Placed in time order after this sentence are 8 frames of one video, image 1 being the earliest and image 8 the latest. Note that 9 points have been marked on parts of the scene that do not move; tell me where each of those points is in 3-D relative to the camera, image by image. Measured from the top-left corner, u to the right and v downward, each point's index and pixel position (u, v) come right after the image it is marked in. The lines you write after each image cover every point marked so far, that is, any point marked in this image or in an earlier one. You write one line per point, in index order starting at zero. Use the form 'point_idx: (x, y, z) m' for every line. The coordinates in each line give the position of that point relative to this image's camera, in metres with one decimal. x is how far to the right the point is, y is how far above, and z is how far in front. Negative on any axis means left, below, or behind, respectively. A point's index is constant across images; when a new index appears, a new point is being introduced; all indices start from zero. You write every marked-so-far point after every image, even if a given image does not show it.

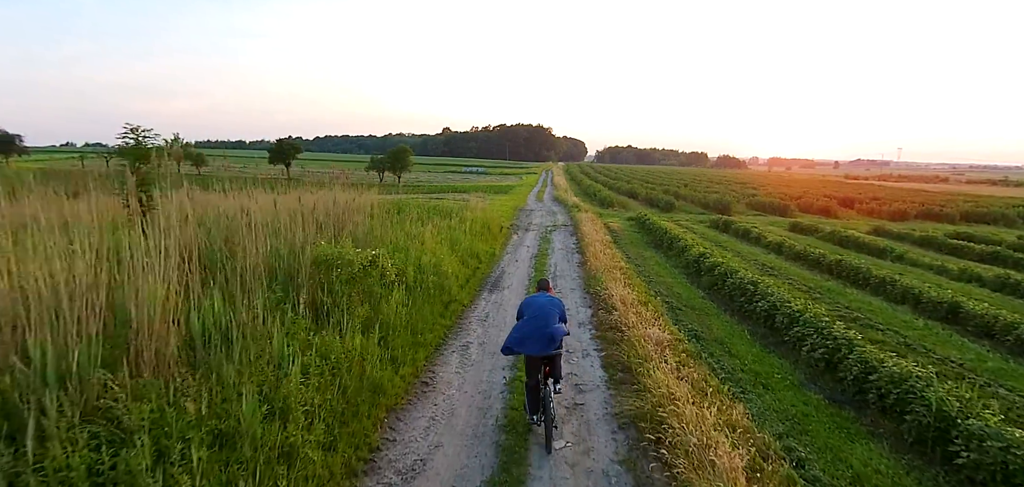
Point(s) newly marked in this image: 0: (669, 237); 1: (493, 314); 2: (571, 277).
0: (+5.9, +0.3, +17.9) m
1: (-0.4, -1.4, +9.8) m
2: (+1.5, -0.9, +12.7) m
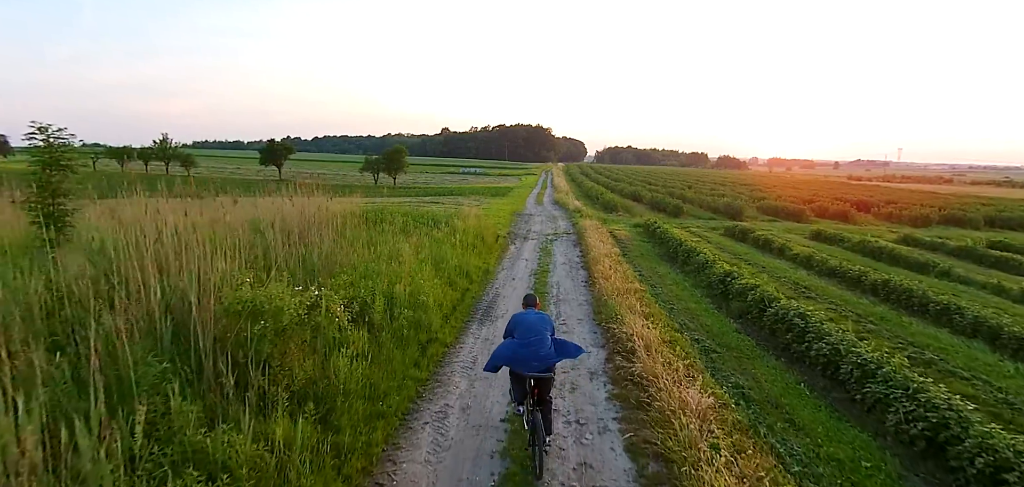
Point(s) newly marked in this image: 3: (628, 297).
0: (+5.8, -0.2, +16.0) m
1: (-0.5, -1.9, +7.8) m
2: (+1.4, -1.3, +10.8) m
3: (+2.5, -1.1, +10.2) m
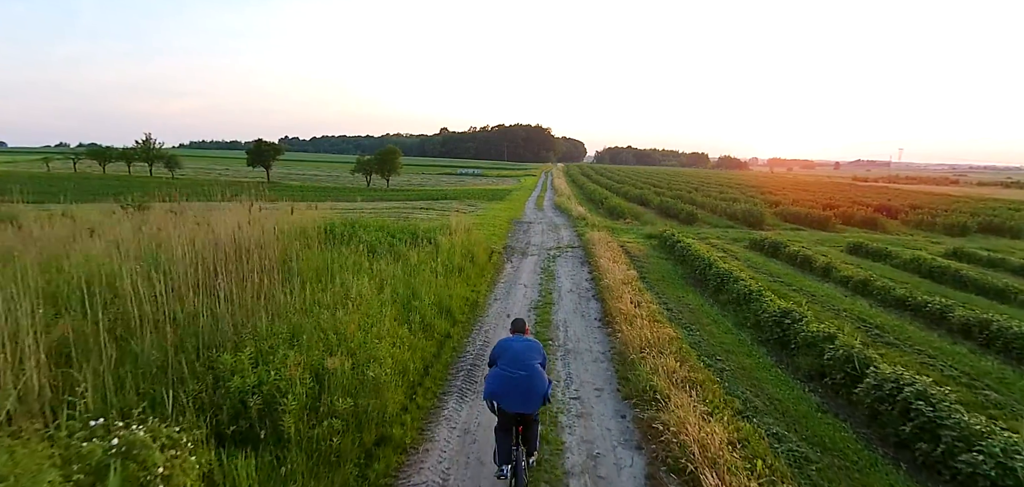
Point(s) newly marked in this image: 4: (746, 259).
0: (+5.7, -0.8, +13.3) m
1: (-0.6, -2.5, +5.1) m
2: (+1.3, -1.9, +8.1) m
3: (+2.4, -1.7, +7.5) m
4: (+8.3, -0.5, +16.9) m
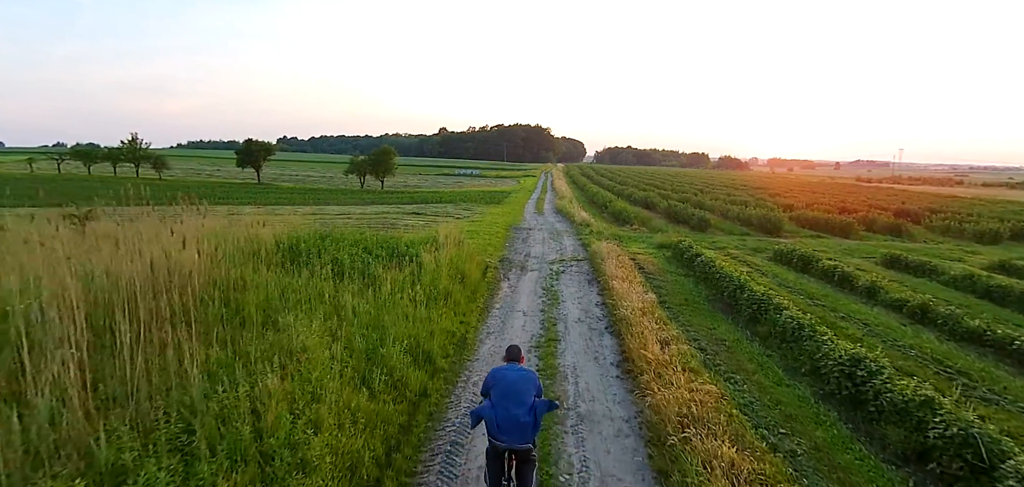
0: (+5.6, -1.2, +11.3) m
1: (-0.6, -2.9, +3.1) m
2: (+1.3, -2.4, +6.1) m
3: (+2.3, -2.2, +5.5) m
4: (+8.2, -1.0, +15.0) m
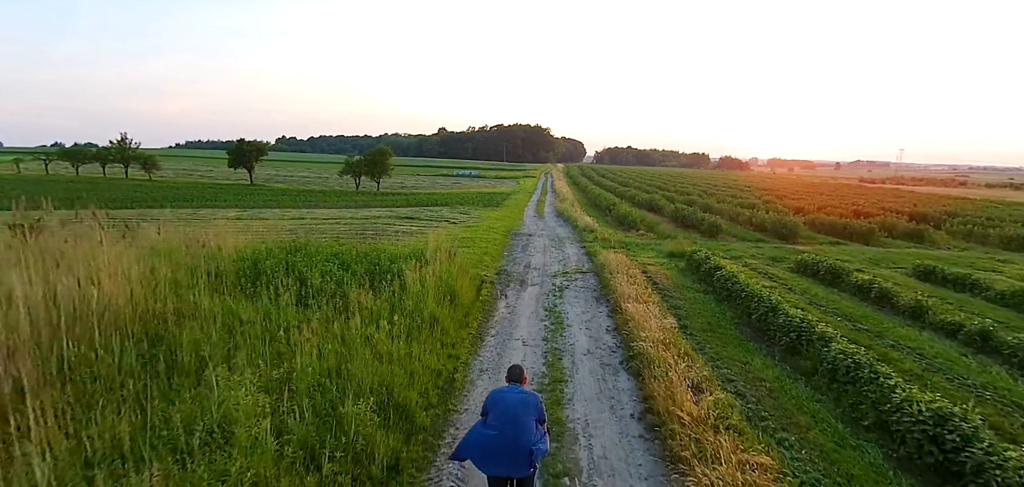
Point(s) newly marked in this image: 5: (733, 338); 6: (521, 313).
0: (+5.6, -1.5, +9.8) m
1: (-0.7, -3.3, +1.6) m
2: (+1.2, -2.7, +4.6) m
3: (+2.3, -2.5, +4.0) m
4: (+8.2, -1.3, +13.5) m
5: (+4.4, -1.9, +9.5) m
6: (+0.2, -1.6, +10.8) m
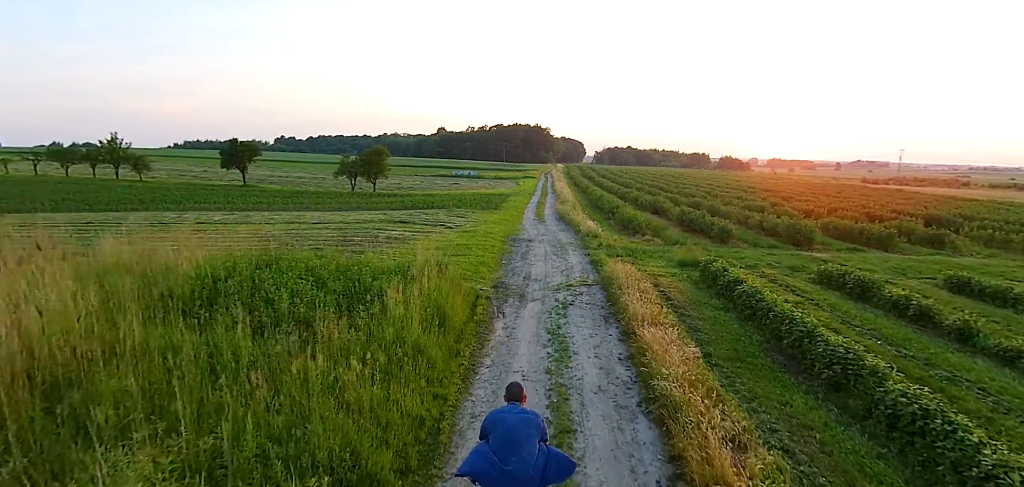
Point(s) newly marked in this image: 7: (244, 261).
0: (+5.5, -1.8, +8.5) m
1: (-0.7, -3.5, +0.3) m
2: (+1.2, -3.0, +3.3) m
3: (+2.3, -2.8, +2.7) m
4: (+8.1, -1.6, +12.2) m
5: (+4.4, -2.2, +8.3) m
6: (+0.2, -1.9, +9.6) m
7: (-5.6, -0.4, +10.0) m
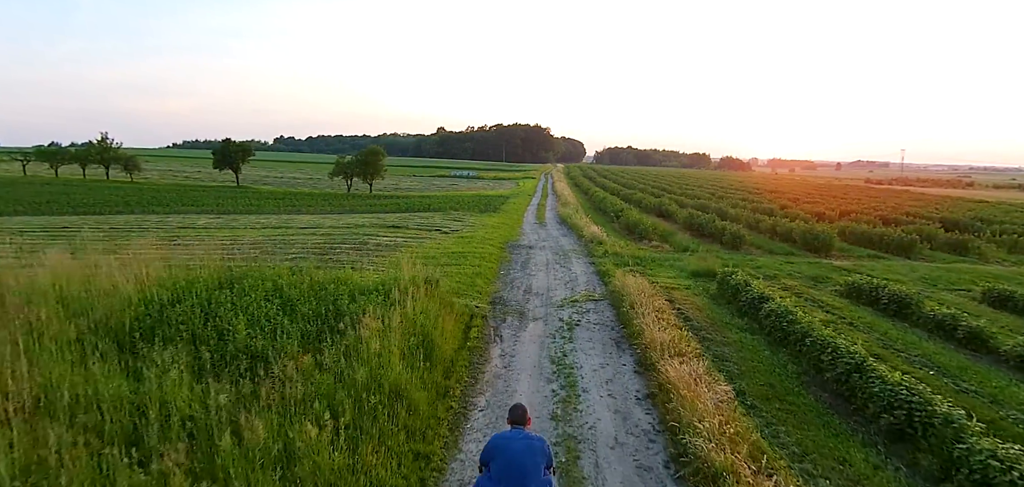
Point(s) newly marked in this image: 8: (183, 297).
0: (+5.5, -2.1, +7.3) m
1: (-0.7, -3.8, -1.0) m
2: (+1.2, -3.3, +2.0) m
3: (+2.2, -3.1, +1.5) m
4: (+8.1, -1.9, +10.9) m
5: (+4.4, -2.5, +7.0) m
6: (+0.1, -2.1, +8.3) m
7: (-5.6, -0.7, +8.7) m
8: (-5.4, -0.9, +7.9) m
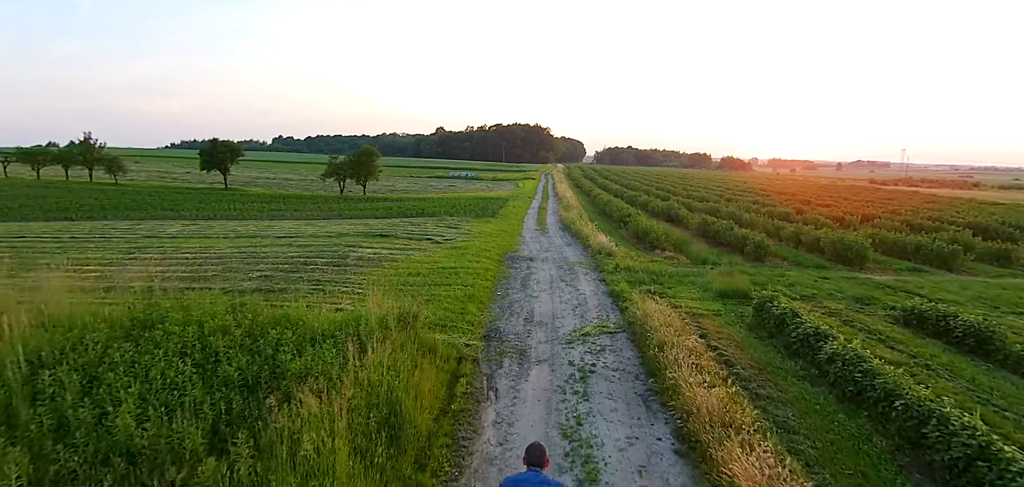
0: (+5.5, -2.6, +5.2) m
1: (-0.7, -4.3, -3.0) m
2: (+1.2, -3.7, 0.0) m
3: (+2.2, -3.6, -0.6) m
4: (+8.1, -2.4, +8.8) m
5: (+4.4, -2.9, +4.9) m
6: (+0.1, -2.6, +6.2) m
7: (-5.6, -1.1, +6.6) m
8: (-5.4, -1.3, +5.8) m
